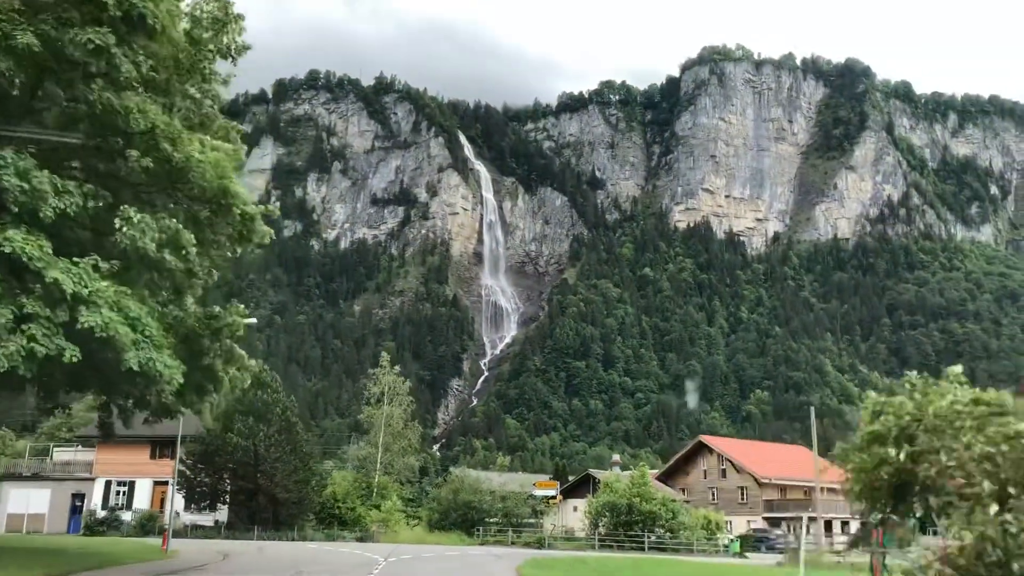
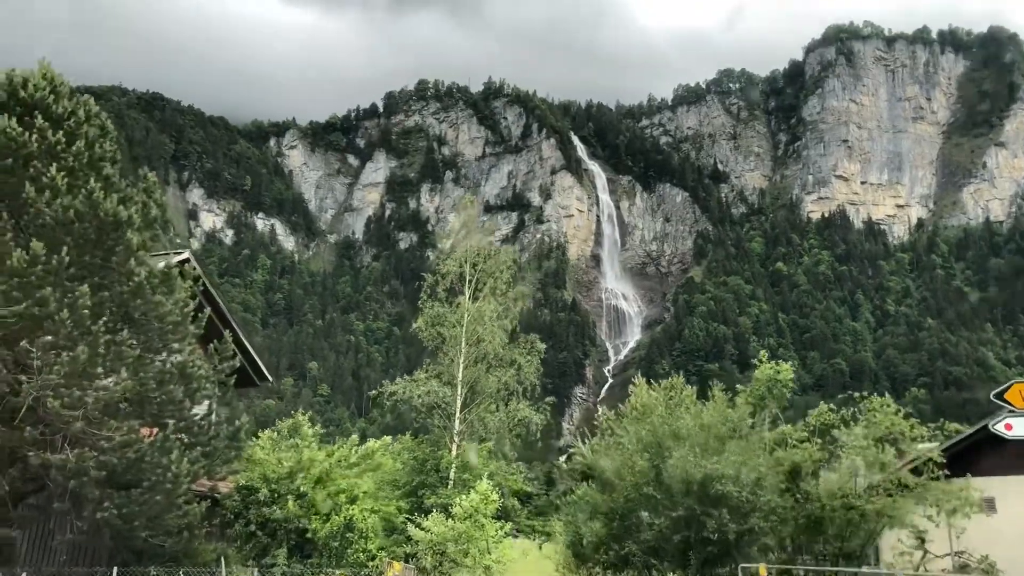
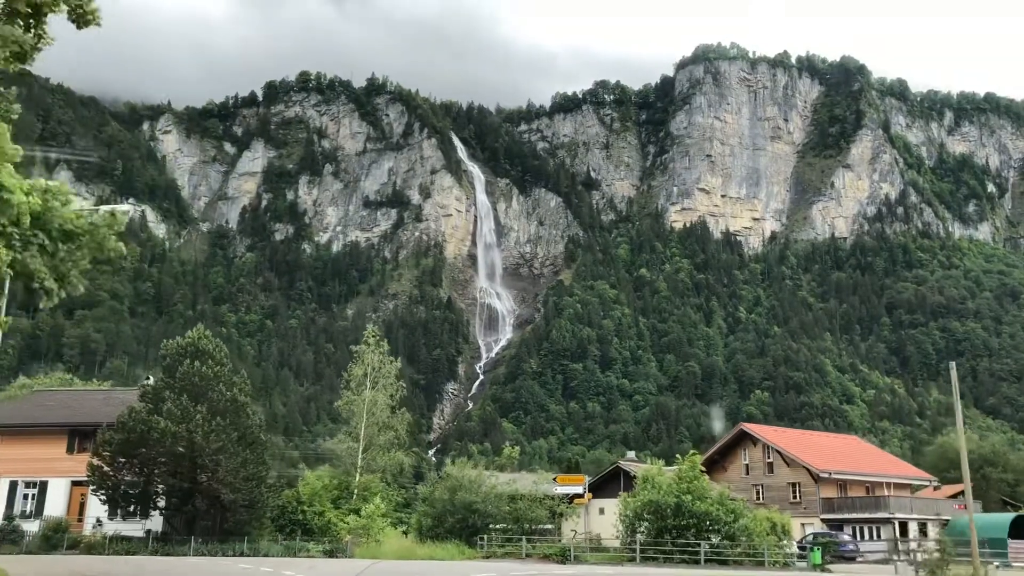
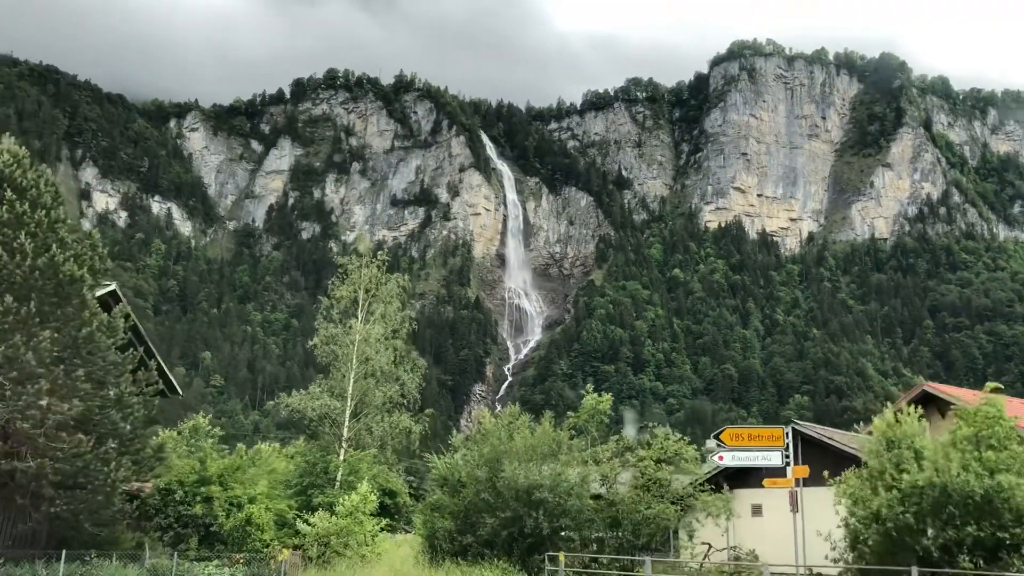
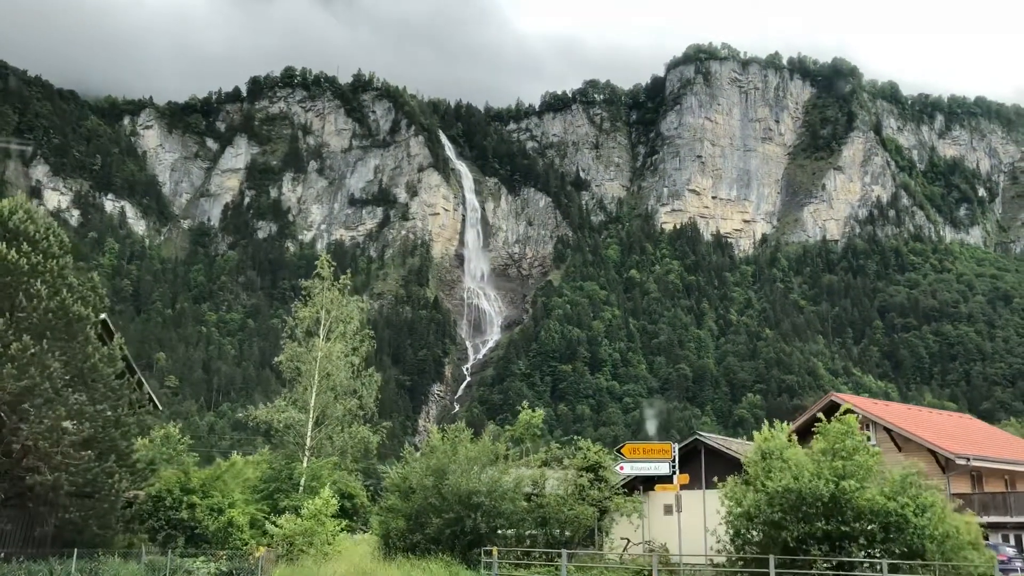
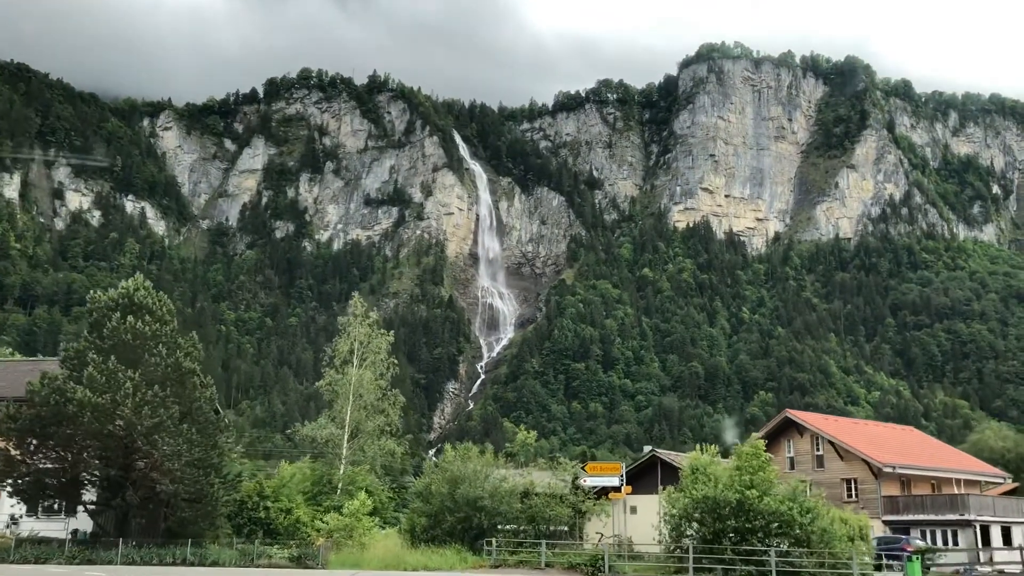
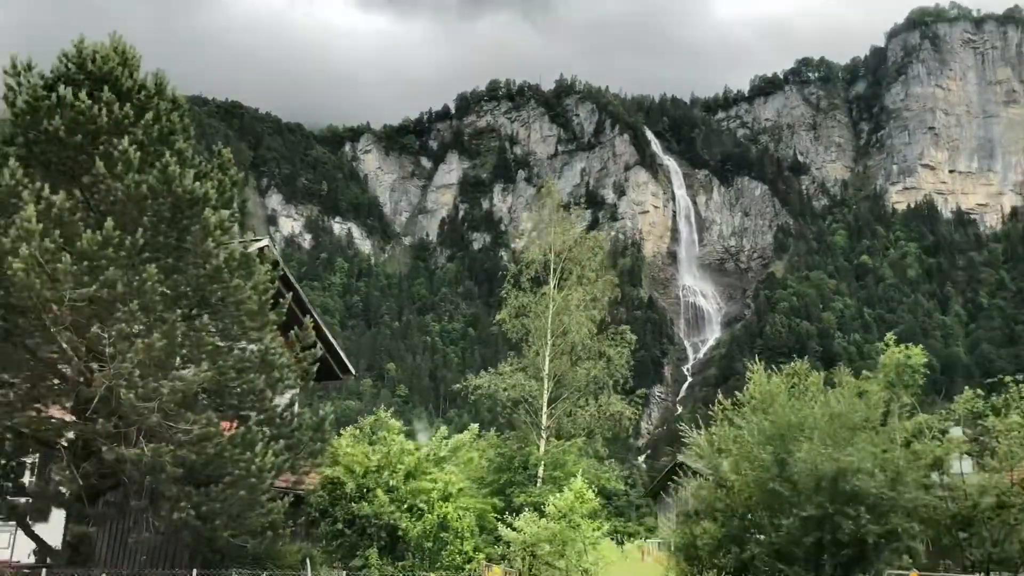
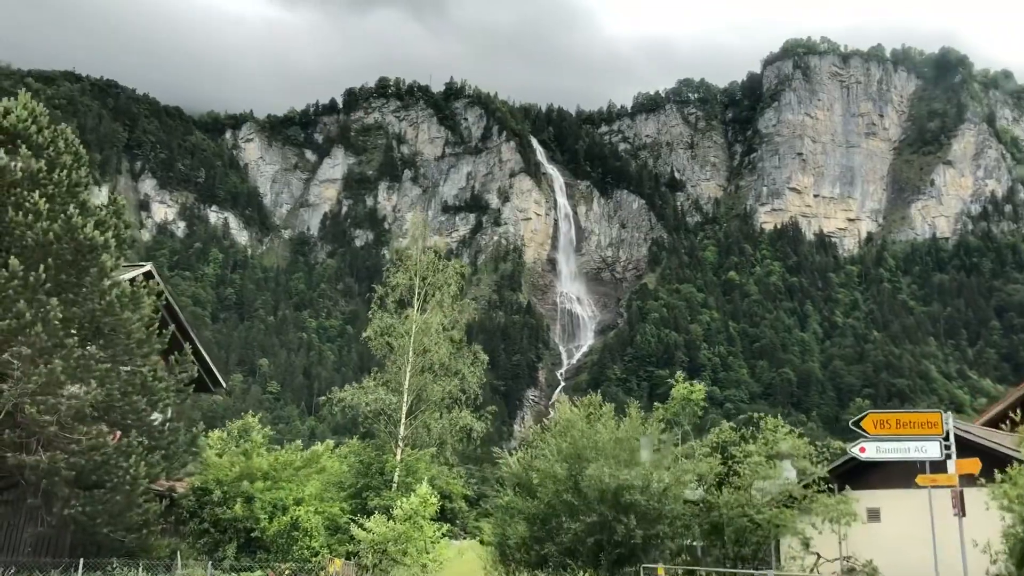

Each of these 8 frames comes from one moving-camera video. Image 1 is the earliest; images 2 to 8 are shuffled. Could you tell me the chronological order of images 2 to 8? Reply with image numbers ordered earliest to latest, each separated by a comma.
3, 6, 5, 4, 8, 2, 7
